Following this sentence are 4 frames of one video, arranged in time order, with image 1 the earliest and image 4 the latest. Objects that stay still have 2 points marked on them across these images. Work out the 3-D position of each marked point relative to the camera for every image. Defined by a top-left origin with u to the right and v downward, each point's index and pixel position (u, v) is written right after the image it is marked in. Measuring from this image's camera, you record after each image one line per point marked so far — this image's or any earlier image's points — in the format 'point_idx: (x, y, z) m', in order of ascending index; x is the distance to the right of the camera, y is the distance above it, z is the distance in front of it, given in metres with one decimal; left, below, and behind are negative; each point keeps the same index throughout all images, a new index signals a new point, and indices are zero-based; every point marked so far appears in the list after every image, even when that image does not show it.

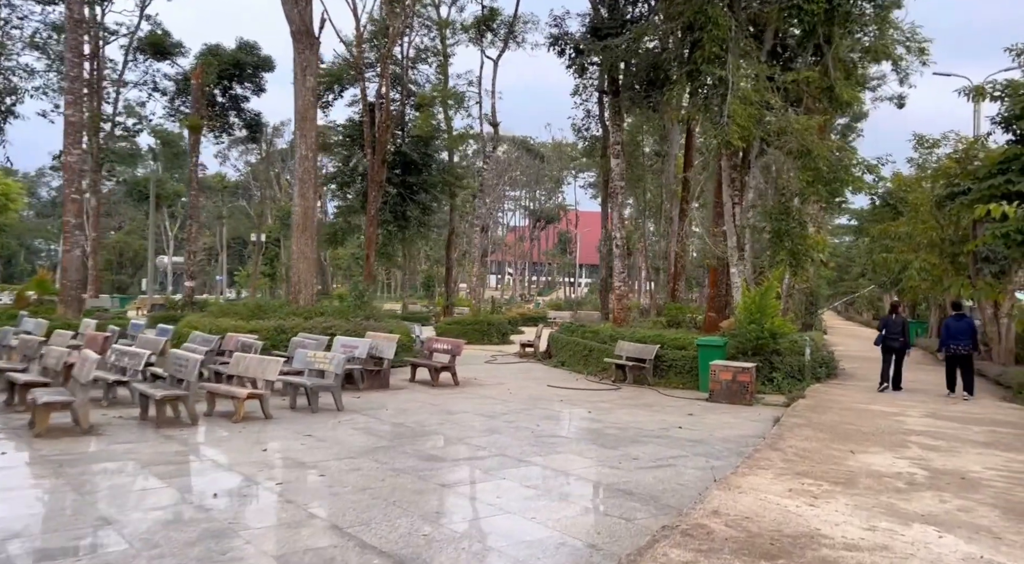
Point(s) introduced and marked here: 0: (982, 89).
0: (+8.2, +3.4, +13.3) m
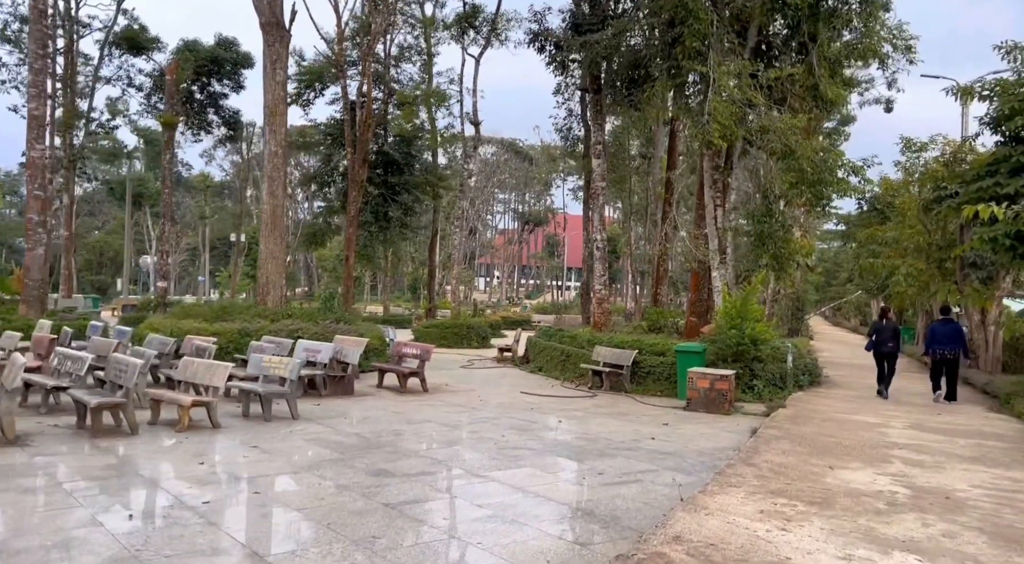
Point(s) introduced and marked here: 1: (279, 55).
0: (+7.7, +3.3, +12.9) m
1: (-5.1, +5.0, +16.9) m
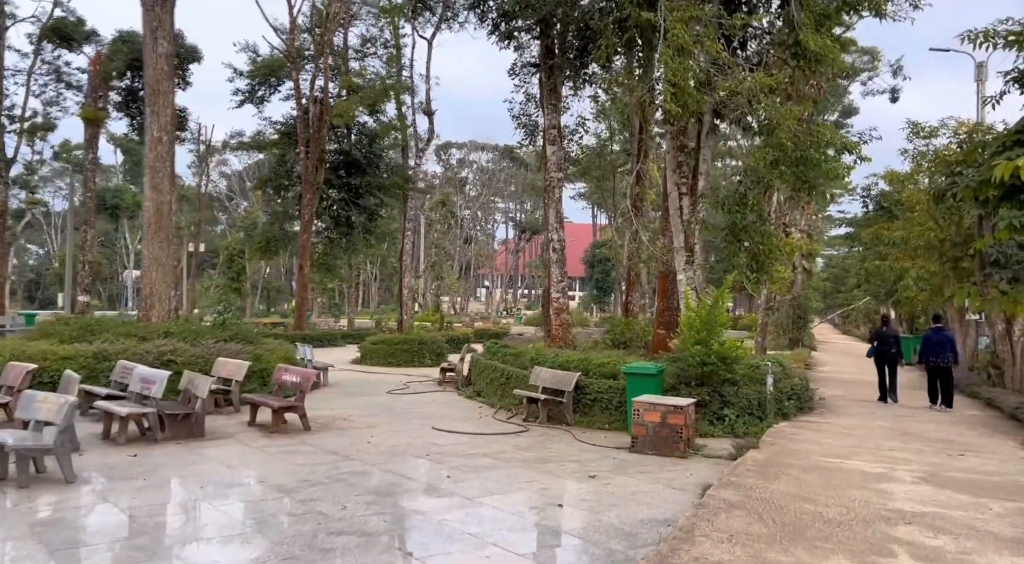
0: (+6.3, +3.3, +10.0) m
1: (-6.5, +4.8, +14.2) m
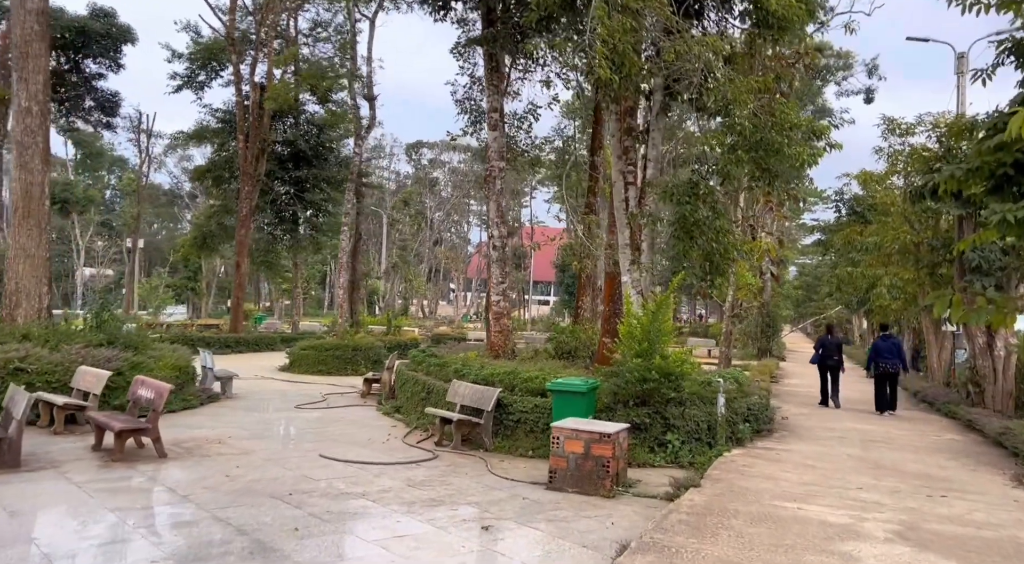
0: (+5.2, +3.2, +8.5) m
1: (-7.7, +4.9, +12.3) m
